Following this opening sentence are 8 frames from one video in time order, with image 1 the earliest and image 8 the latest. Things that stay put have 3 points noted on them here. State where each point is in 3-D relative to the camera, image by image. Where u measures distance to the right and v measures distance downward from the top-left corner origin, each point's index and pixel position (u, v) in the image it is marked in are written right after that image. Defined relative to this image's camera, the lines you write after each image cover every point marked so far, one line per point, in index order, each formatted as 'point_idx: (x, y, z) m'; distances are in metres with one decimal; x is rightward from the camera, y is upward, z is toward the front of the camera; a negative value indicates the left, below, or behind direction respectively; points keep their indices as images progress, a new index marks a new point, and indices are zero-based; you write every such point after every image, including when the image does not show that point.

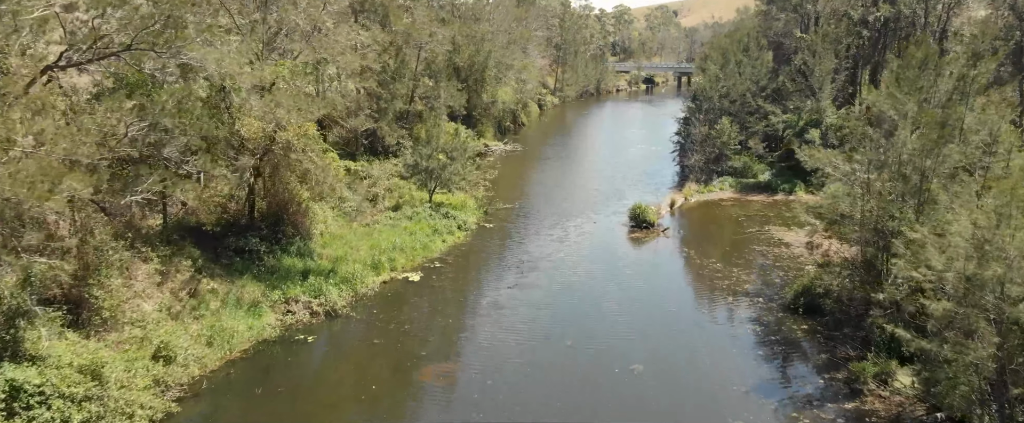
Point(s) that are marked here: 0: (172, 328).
0: (-9.2, -3.2, +17.3) m
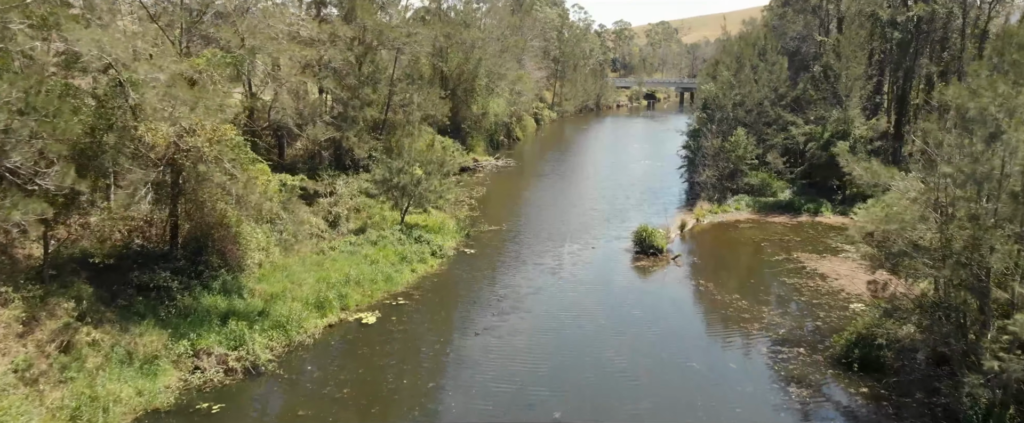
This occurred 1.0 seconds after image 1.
0: (-9.8, -3.8, +12.7) m
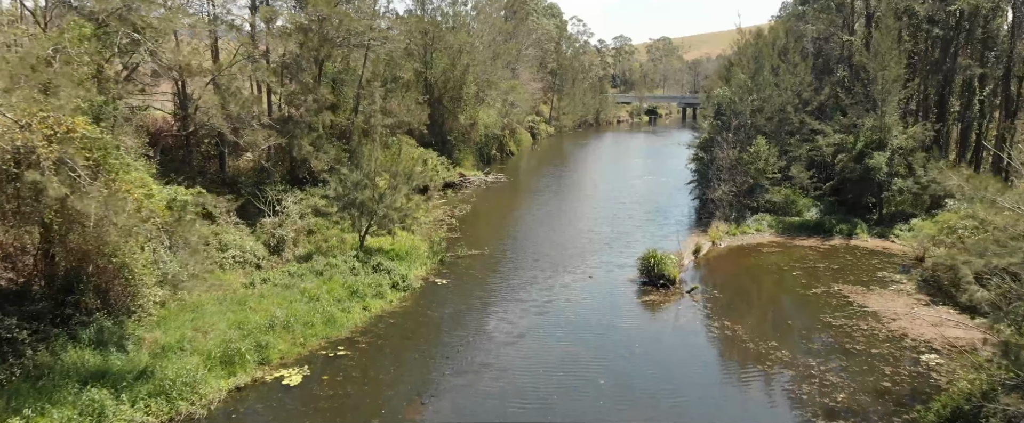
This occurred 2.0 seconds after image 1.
0: (-10.5, -4.1, +8.2) m
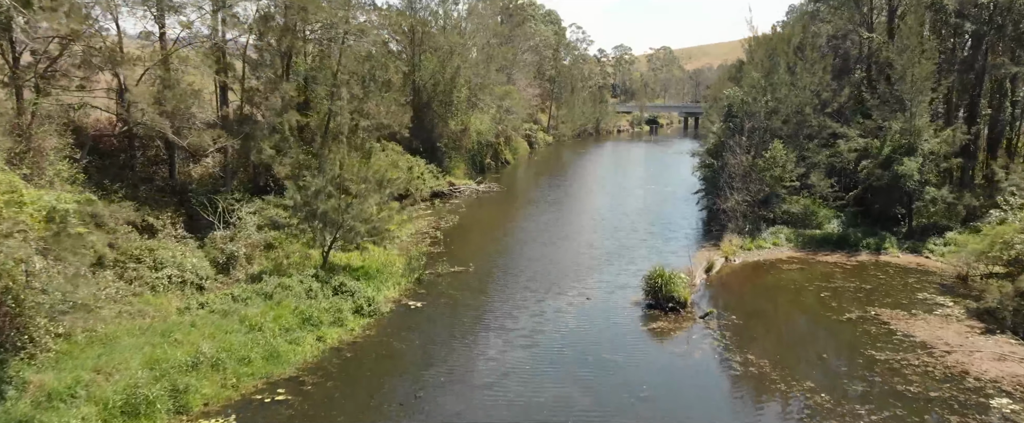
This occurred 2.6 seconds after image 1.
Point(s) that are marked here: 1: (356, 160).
0: (-11.0, -4.3, +5.3) m
1: (-4.8, +1.6, +19.7) m
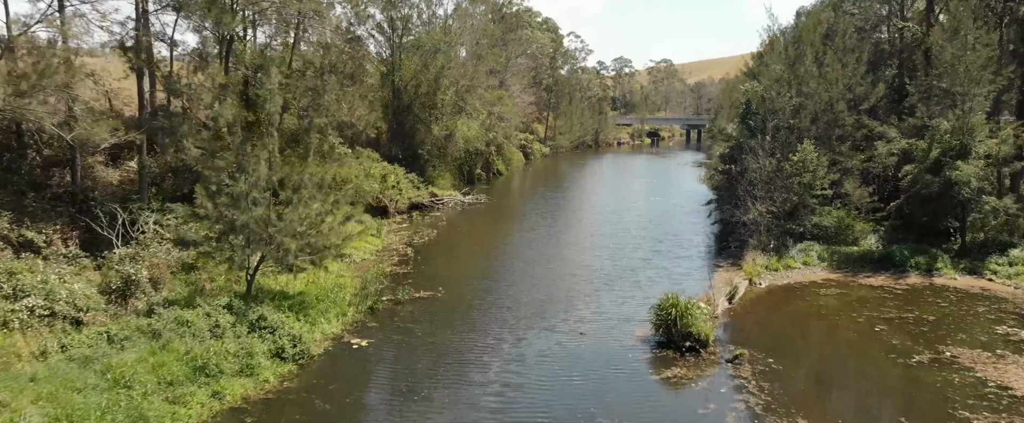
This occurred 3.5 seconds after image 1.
0: (-11.6, -4.2, +1.2) m
1: (-5.4, +1.3, +15.8) m
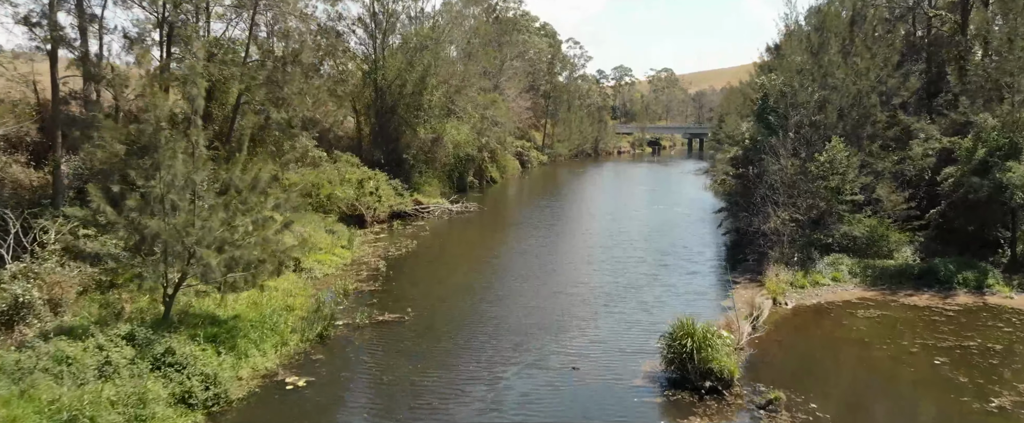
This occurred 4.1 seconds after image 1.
0: (-12.0, -4.1, -1.6) m
1: (-5.9, +1.1, +13.1) m
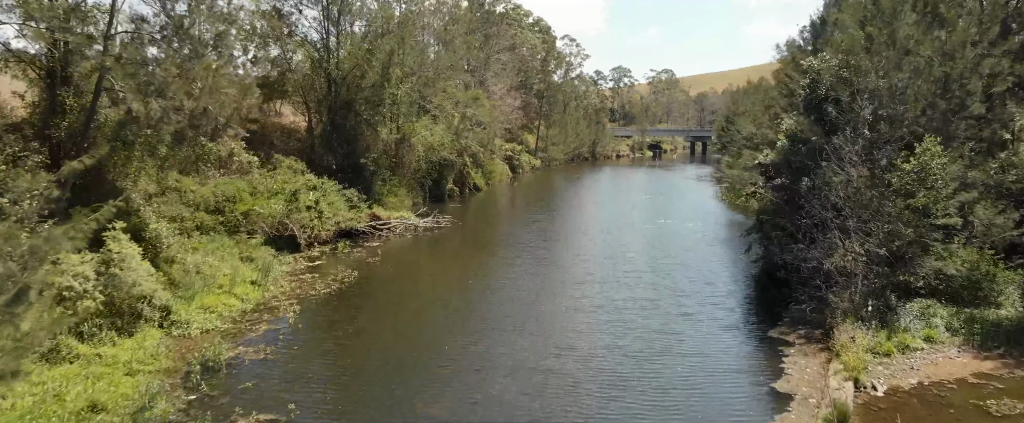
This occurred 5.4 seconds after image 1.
0: (-12.8, -4.6, -7.1) m
1: (-6.7, +0.5, +7.6) m
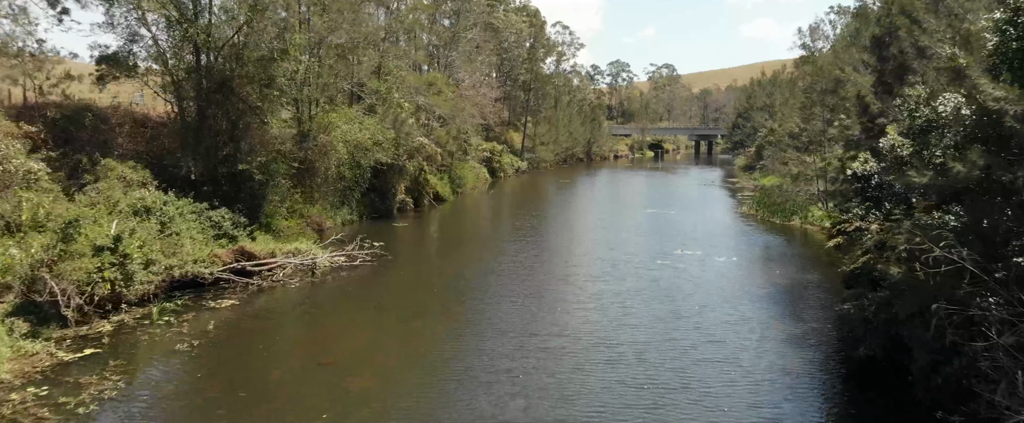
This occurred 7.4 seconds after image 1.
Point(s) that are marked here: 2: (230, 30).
0: (-14.2, -5.5, -15.6) m
1: (-8.1, -0.4, -0.9) m
2: (-8.2, +5.4, +19.1) m
